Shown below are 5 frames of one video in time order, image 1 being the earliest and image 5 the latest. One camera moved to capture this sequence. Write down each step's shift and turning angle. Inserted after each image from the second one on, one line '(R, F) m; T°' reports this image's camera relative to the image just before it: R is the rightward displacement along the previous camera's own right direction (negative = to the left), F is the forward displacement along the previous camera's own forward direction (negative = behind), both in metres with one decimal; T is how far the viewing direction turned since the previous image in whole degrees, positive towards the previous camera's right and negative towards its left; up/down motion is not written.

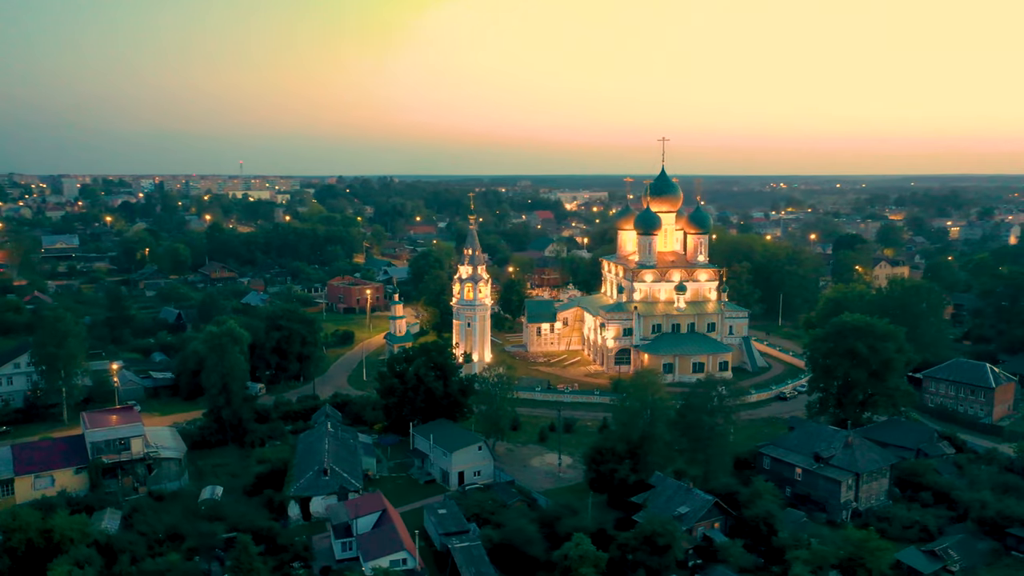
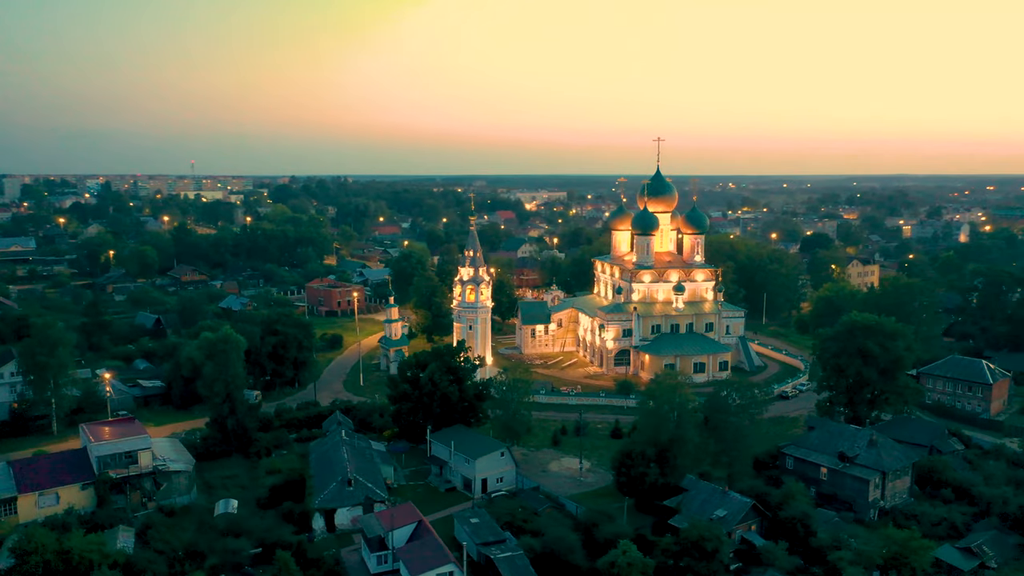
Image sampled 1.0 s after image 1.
(-2.2, +0.6) m; +3°
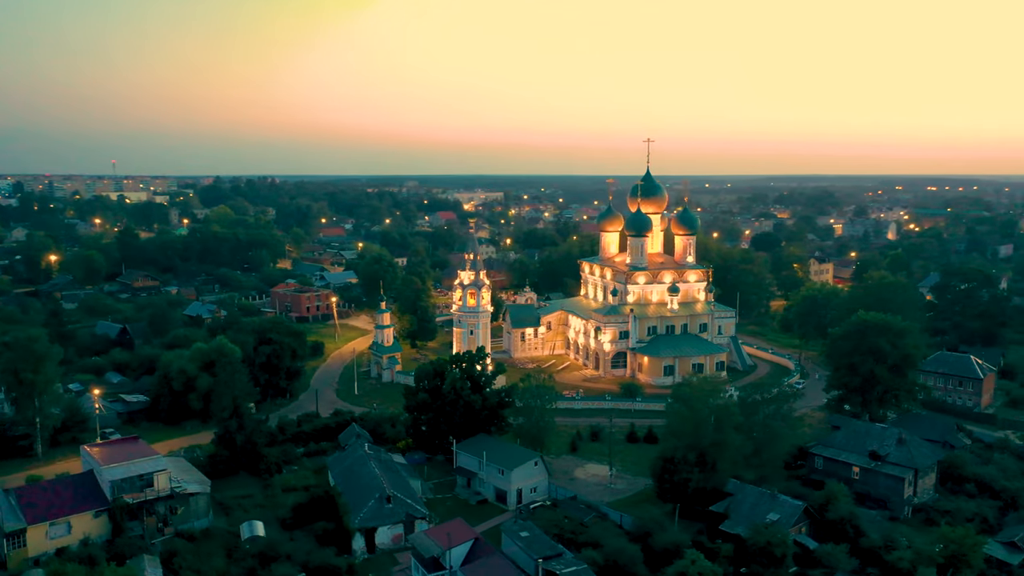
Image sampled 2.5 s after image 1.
(-3.3, +0.8) m; +5°
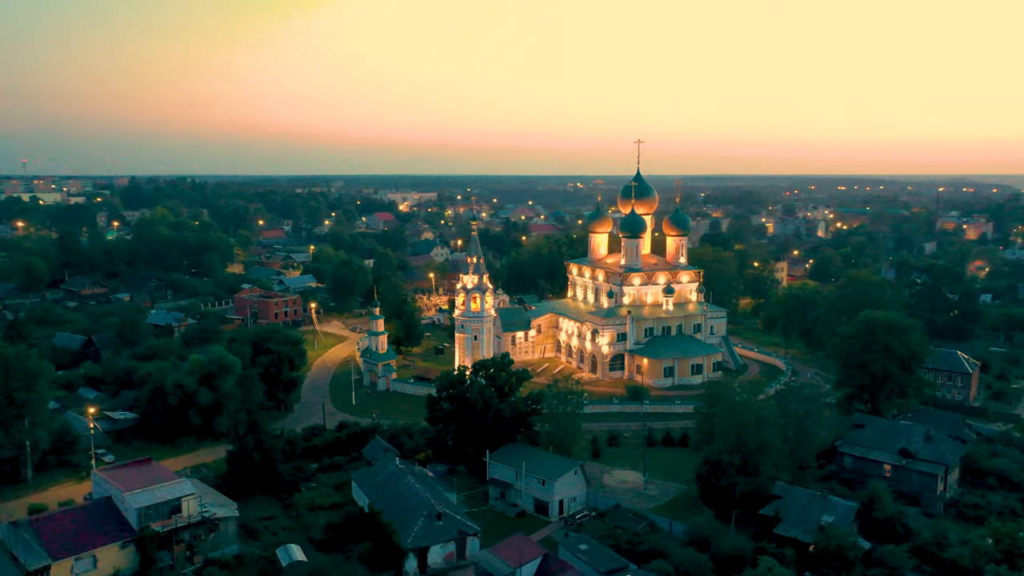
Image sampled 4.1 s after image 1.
(-3.5, +0.9) m; +5°
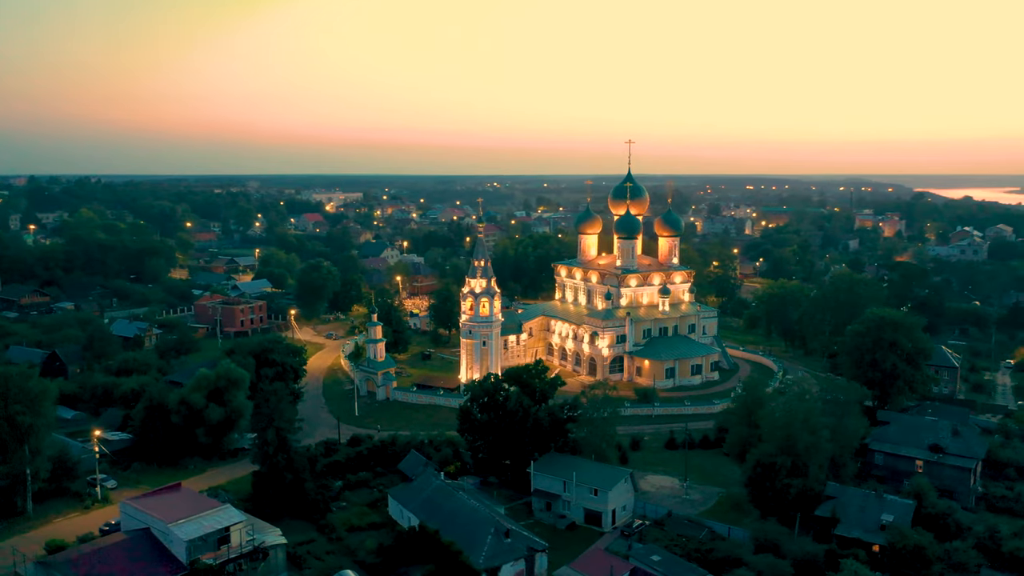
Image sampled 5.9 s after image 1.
(-3.9, +1.0) m; +6°
